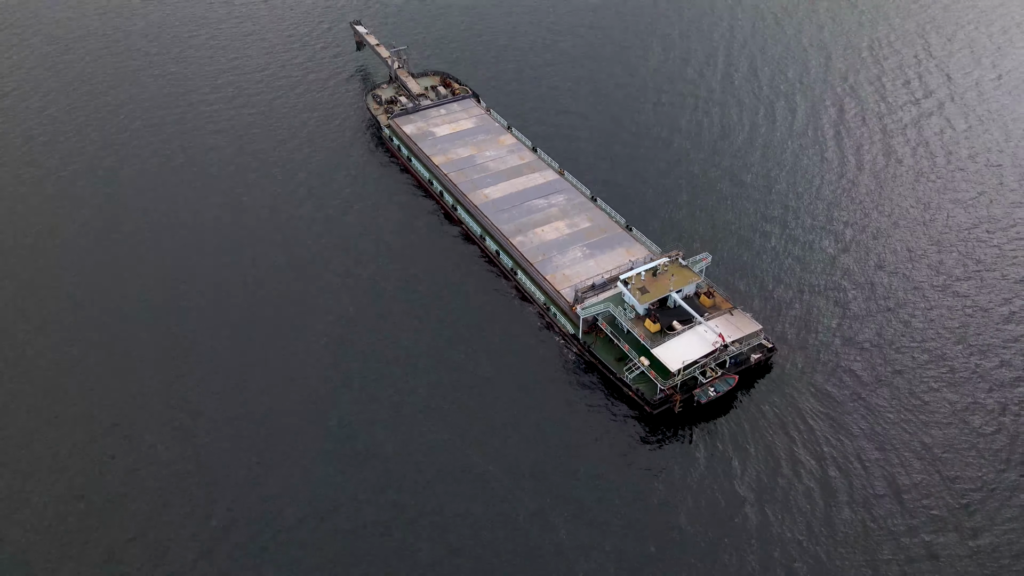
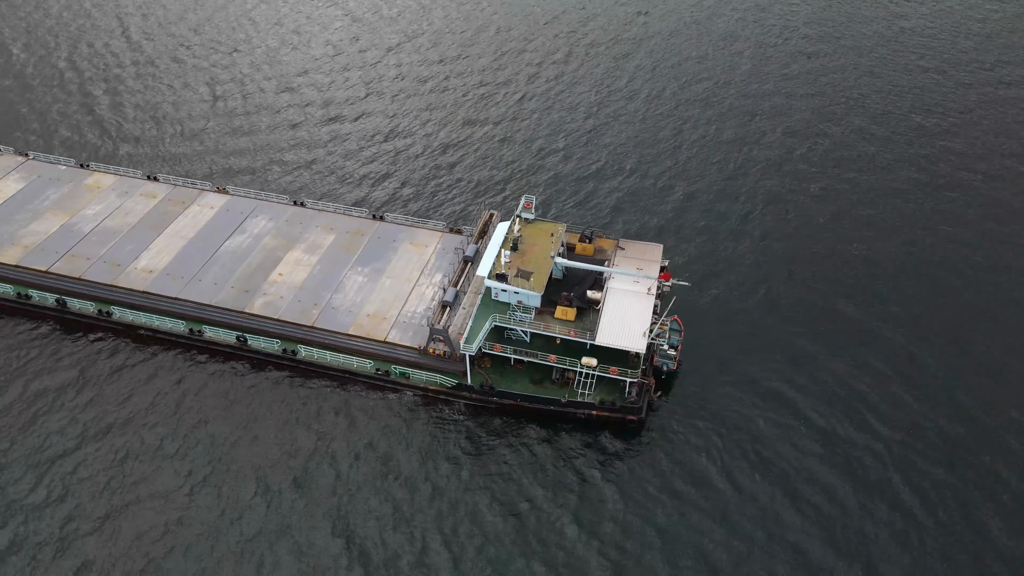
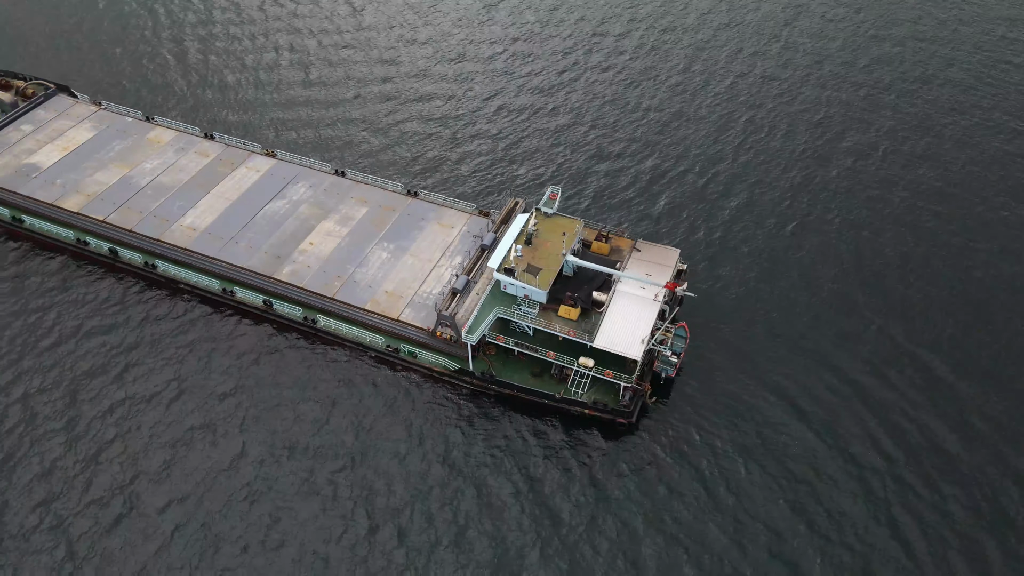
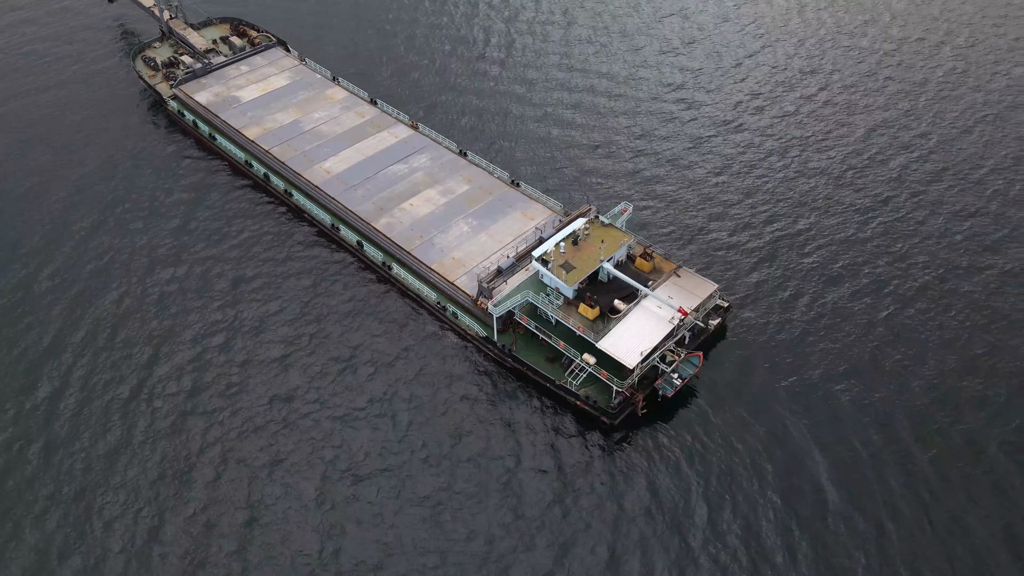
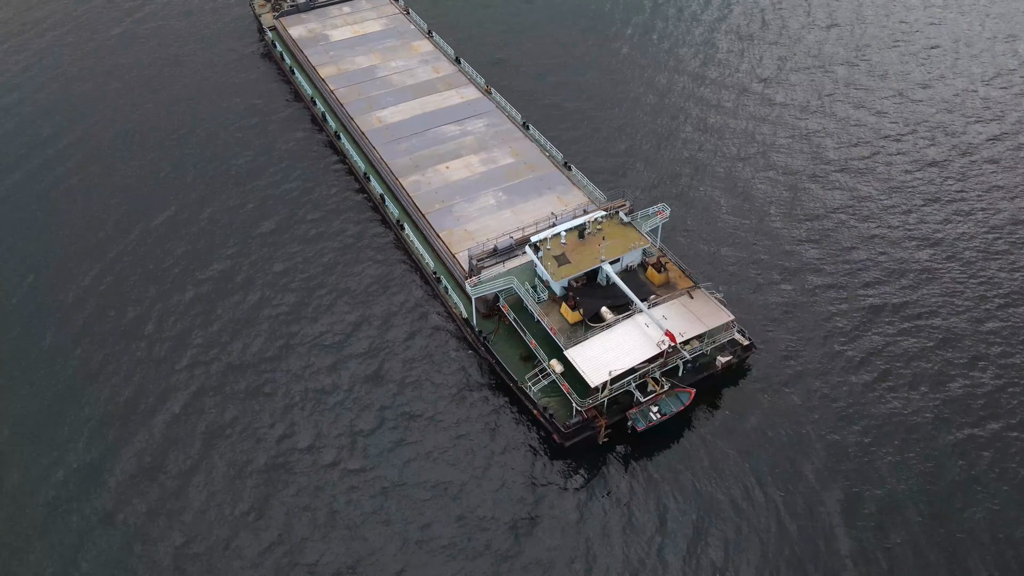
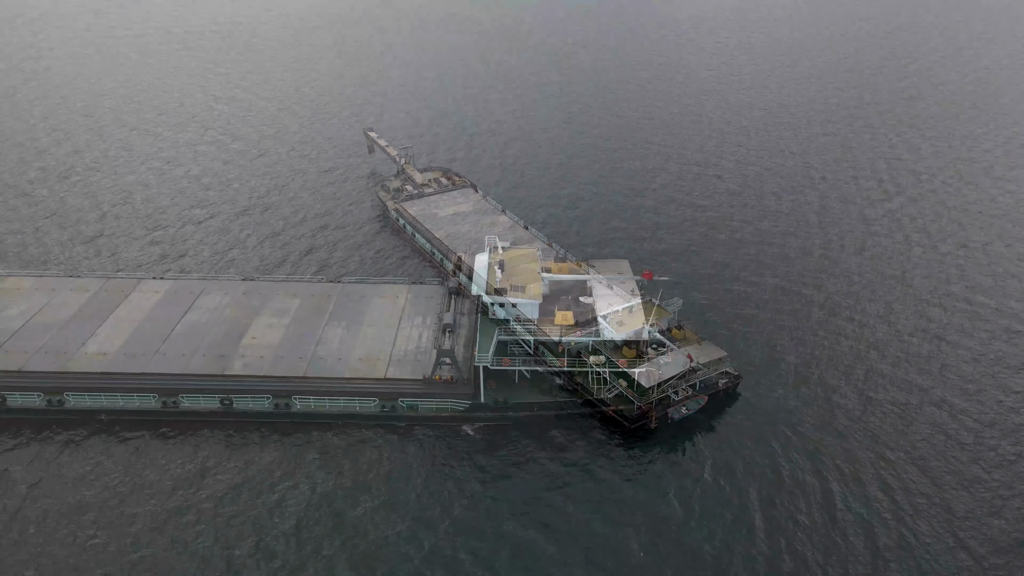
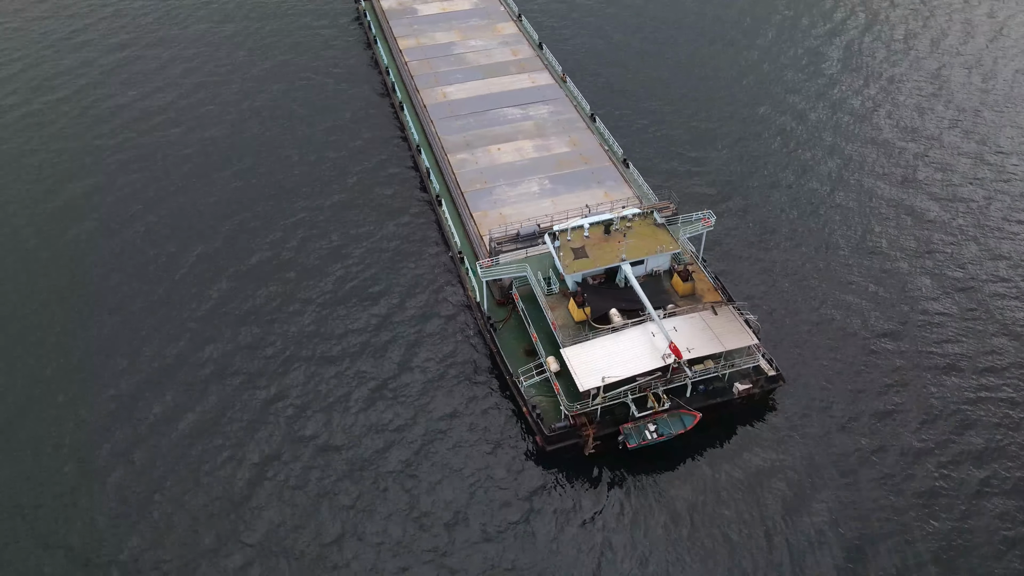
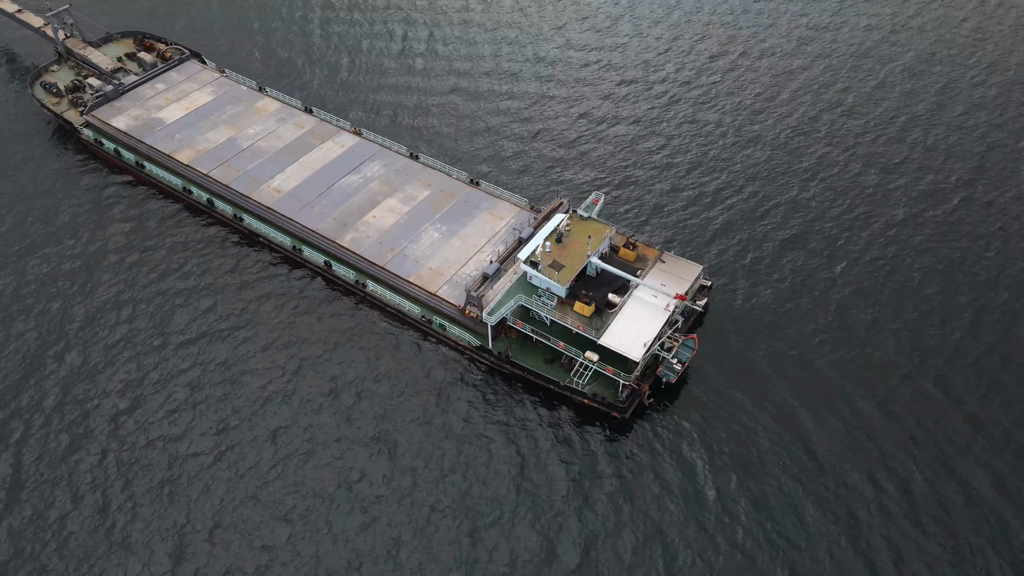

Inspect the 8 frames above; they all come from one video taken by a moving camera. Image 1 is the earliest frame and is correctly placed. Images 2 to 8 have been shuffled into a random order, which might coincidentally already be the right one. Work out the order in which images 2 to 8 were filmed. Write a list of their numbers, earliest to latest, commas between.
6, 2, 3, 8, 4, 5, 7
